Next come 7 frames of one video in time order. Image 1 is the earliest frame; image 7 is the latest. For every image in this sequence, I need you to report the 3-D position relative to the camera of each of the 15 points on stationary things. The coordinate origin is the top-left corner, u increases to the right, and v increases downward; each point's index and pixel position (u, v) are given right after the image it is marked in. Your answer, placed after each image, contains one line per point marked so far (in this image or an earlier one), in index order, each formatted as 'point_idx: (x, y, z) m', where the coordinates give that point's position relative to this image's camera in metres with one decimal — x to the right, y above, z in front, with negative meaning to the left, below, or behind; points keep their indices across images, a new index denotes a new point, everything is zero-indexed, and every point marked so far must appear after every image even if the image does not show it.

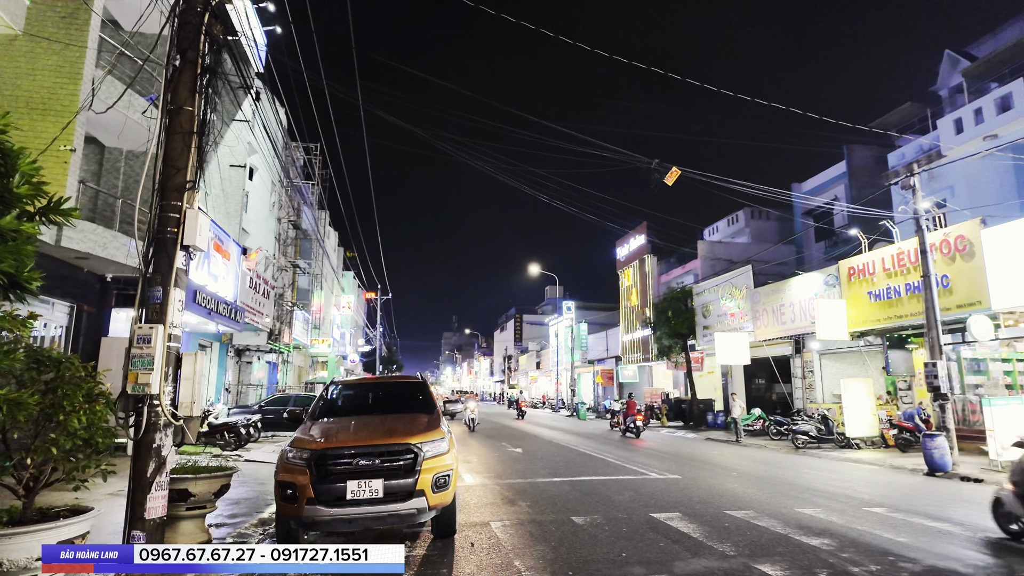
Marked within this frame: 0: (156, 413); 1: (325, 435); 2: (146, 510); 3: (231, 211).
0: (-3.0, -1.1, +5.1) m
1: (-1.8, -1.4, +5.8) m
2: (-3.0, -1.8, +5.0) m
3: (-9.1, +2.5, +19.4) m
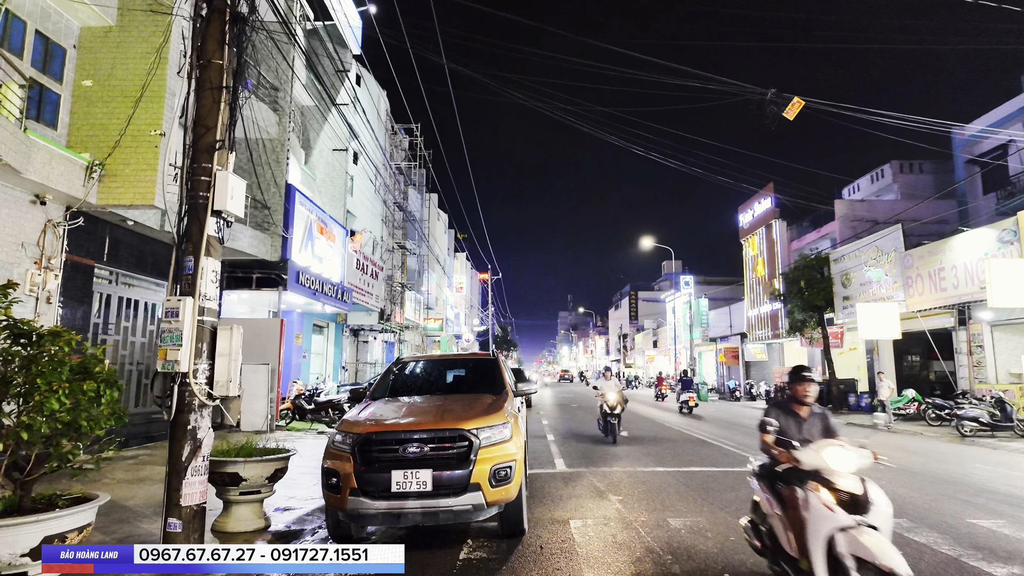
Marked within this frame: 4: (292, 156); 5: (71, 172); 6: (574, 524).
0: (-2.5, -0.8, +4.7) m
1: (-1.2, -1.1, +5.2) m
2: (-2.5, -1.6, +4.6) m
3: (-5.8, +3.1, +19.8) m
4: (-5.9, +3.6, +16.2) m
5: (-6.6, +1.7, +9.0) m
6: (+0.6, -2.2, +5.7) m
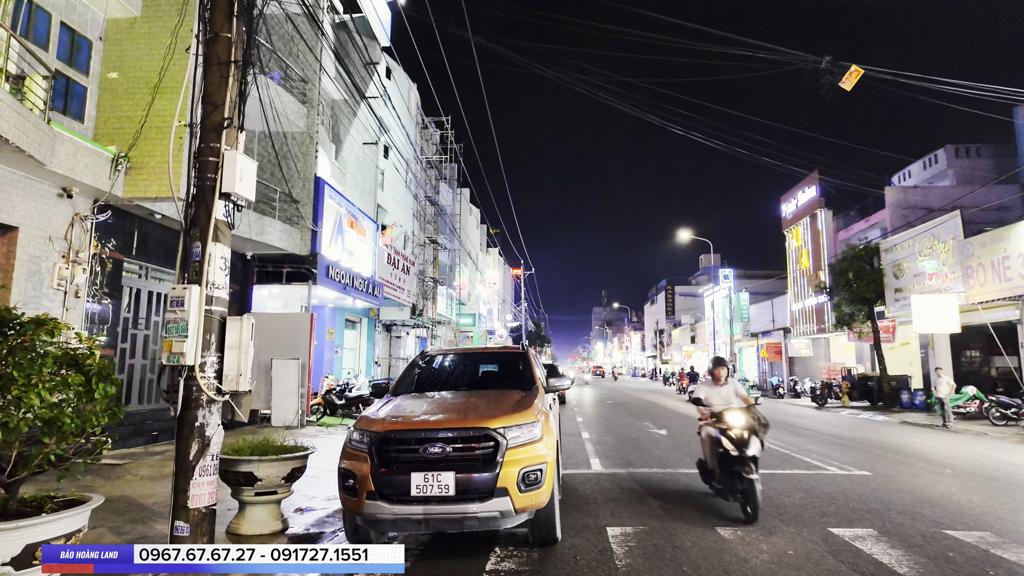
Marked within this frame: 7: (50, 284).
0: (-2.3, -0.7, +4.4) m
1: (-0.9, -1.0, +4.8) m
2: (-2.3, -1.5, +4.3) m
3: (-4.8, +3.3, +19.6) m
4: (-5.1, +3.7, +16.0) m
5: (-6.2, +1.8, +8.9) m
6: (+0.9, -2.1, +5.2) m
7: (-6.7, +0.1, +8.7) m
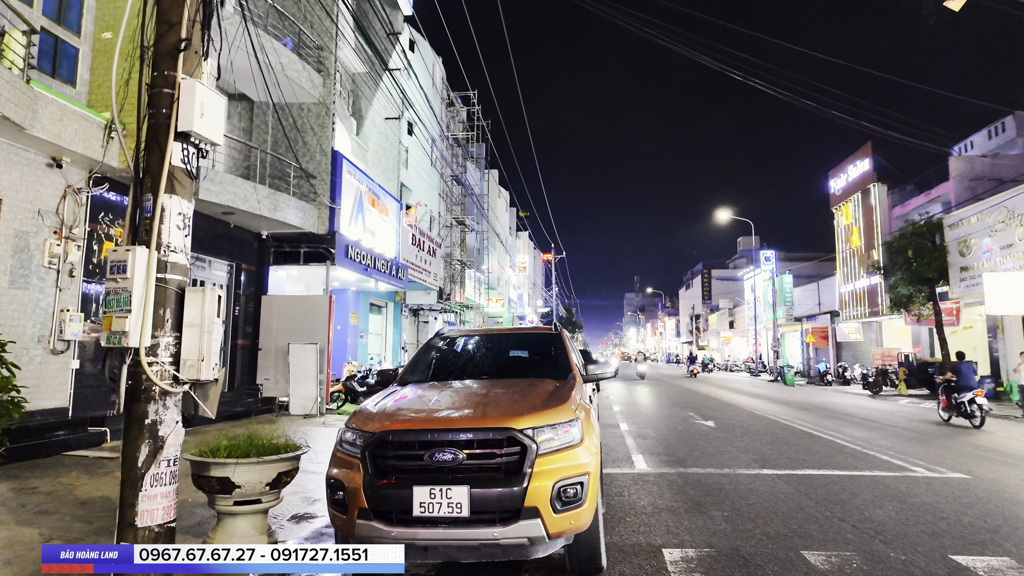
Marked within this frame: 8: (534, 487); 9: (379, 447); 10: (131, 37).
0: (-2.1, -0.5, +3.5) m
1: (-0.7, -0.8, +3.8) m
2: (-2.1, -1.3, +3.4) m
3: (-3.8, +3.8, +18.7) m
4: (-4.4, +4.2, +15.1) m
5: (-5.8, +2.1, +8.2) m
6: (+1.1, -1.9, +4.2) m
7: (-6.3, +0.3, +8.0) m
8: (+0.1, -1.1, +3.3) m
9: (-0.8, -0.9, +3.5) m
10: (-5.6, +3.7, +8.9) m
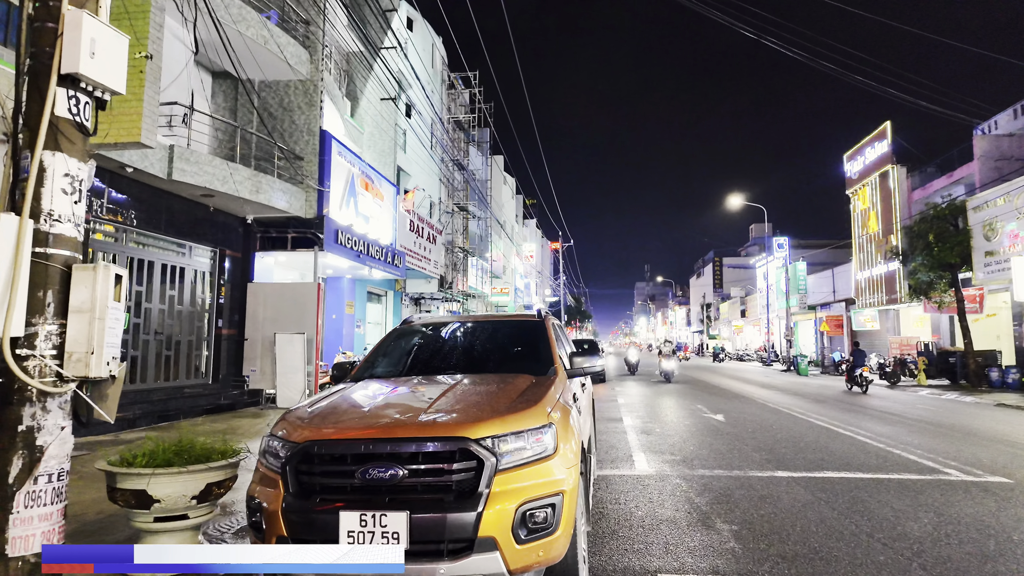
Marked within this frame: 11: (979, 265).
0: (-2.3, -0.4, +2.8) m
1: (-0.9, -0.7, +3.2) m
2: (-2.3, -1.2, +2.8) m
3: (-3.8, +4.2, +18.0) m
4: (-4.4, +4.5, +14.5) m
5: (-5.9, +2.3, +7.6) m
6: (+0.9, -1.7, +3.5) m
7: (-6.4, +0.5, +7.4) m
8: (-0.1, -1.0, +2.6) m
9: (-1.0, -0.8, +2.9) m
10: (-5.8, +3.9, +8.3) m
11: (+15.2, +0.8, +19.5) m
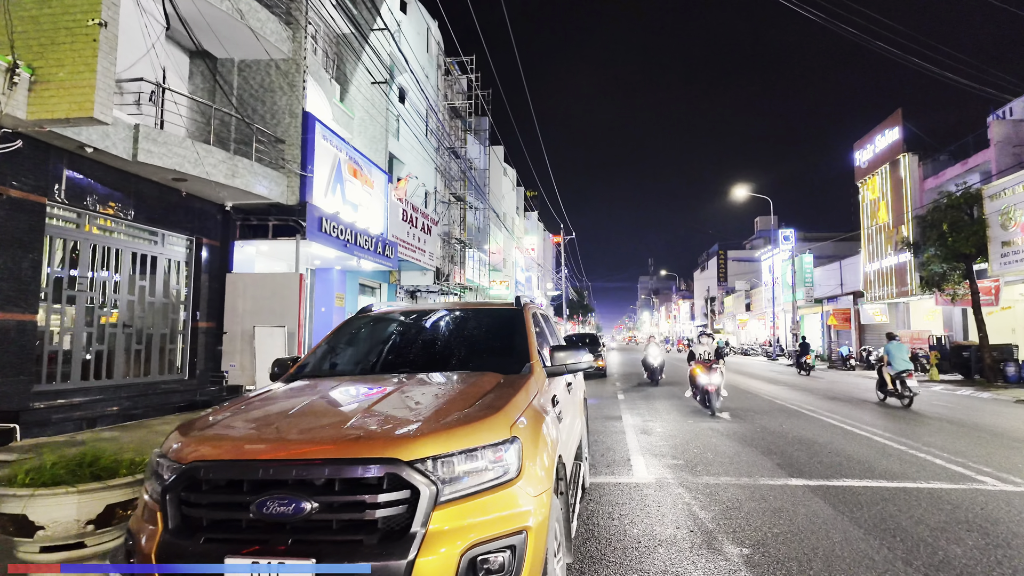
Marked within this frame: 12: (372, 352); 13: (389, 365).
0: (-2.5, -0.3, +2.2) m
1: (-1.1, -0.6, +2.5) m
2: (-2.5, -1.1, +2.2) m
3: (-3.9, +4.4, +17.3) m
4: (-4.5, +4.7, +13.8) m
5: (-6.1, +2.5, +6.9) m
6: (+0.7, -1.6, +2.9) m
7: (-6.6, +0.7, +6.8) m
8: (-0.3, -0.9, +2.0) m
9: (-1.2, -0.7, +2.2) m
10: (-5.9, +4.0, +7.6) m
11: (+15.1, +1.0, +18.7) m
12: (-1.0, -0.5, +4.2) m
13: (-0.7, -0.5, +4.0) m
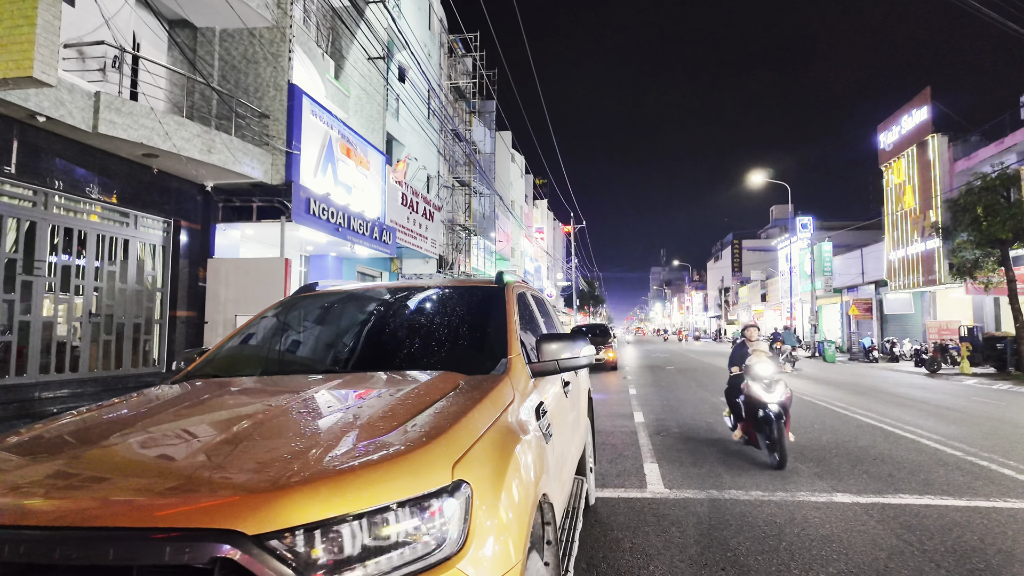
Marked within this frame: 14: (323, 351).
0: (-2.6, -0.2, +1.3) m
1: (-1.3, -0.4, +1.6) m
2: (-2.7, -1.0, +1.3) m
3: (-3.8, +4.8, +16.4) m
4: (-4.4, +5.0, +12.9) m
5: (-6.1, +2.6, +6.1) m
6: (+0.6, -1.5, +2.0) m
7: (-6.6, +0.8, +6.0) m
8: (-0.4, -0.8, +1.1) m
9: (-1.3, -0.6, +1.3) m
10: (-6.0, +4.2, +6.7) m
11: (+15.2, +1.4, +17.5) m
12: (-1.1, -0.3, +3.3) m
13: (-0.8, -0.3, +3.1) m
14: (-1.0, -0.4, +3.2) m
